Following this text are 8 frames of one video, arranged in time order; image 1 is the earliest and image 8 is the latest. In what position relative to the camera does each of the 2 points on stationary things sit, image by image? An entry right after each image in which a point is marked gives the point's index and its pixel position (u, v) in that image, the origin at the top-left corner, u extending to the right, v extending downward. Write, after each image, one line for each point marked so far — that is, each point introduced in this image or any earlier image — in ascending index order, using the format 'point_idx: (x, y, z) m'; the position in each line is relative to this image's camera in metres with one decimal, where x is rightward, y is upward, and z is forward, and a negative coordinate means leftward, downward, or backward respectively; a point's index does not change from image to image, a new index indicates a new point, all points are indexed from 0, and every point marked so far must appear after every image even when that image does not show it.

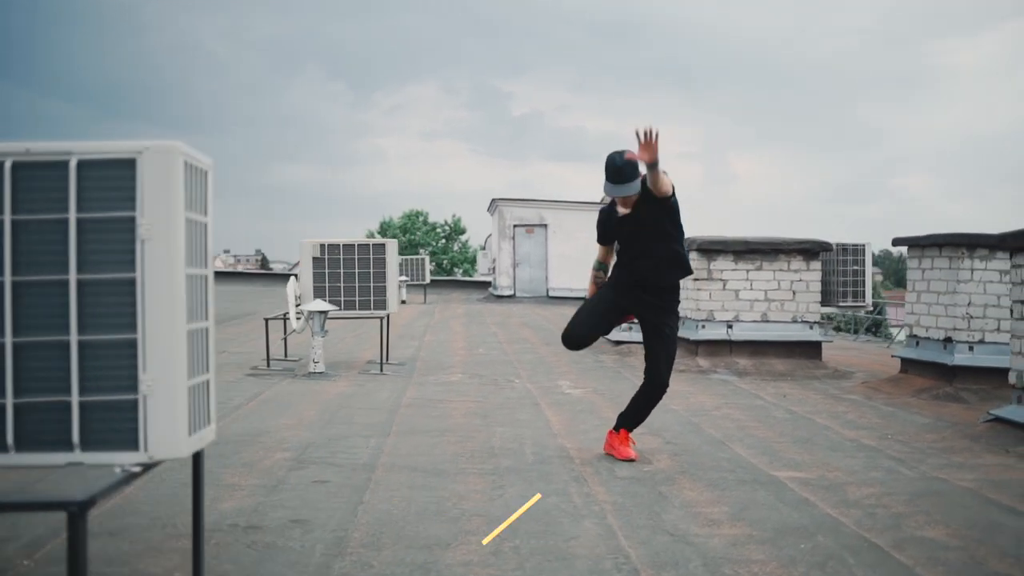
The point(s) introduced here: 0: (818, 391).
0: (+2.4, -0.8, +8.3) m
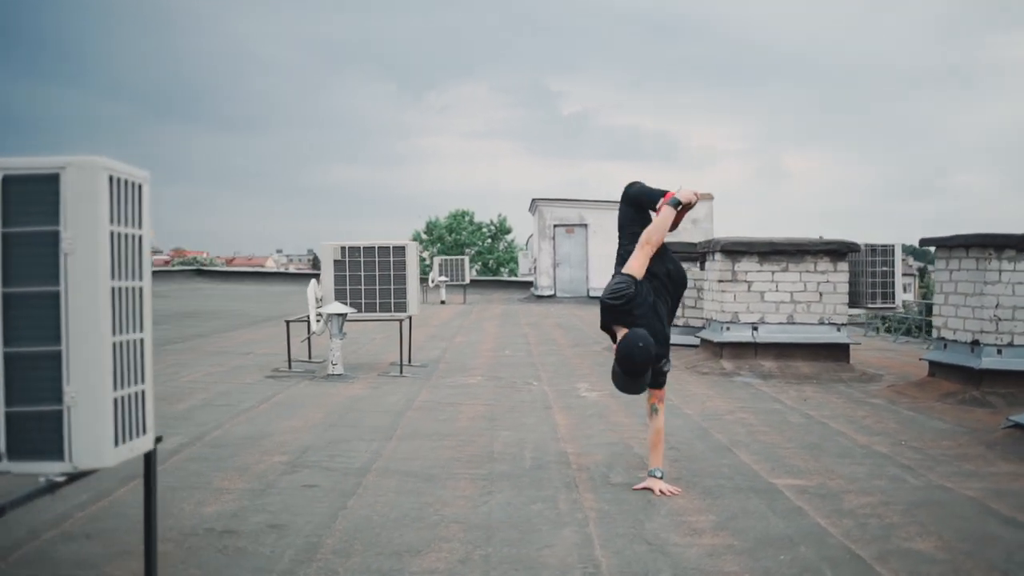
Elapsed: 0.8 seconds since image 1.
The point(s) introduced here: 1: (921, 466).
0: (+2.5, -0.8, +8.1) m
1: (+2.2, -0.9, +5.6) m
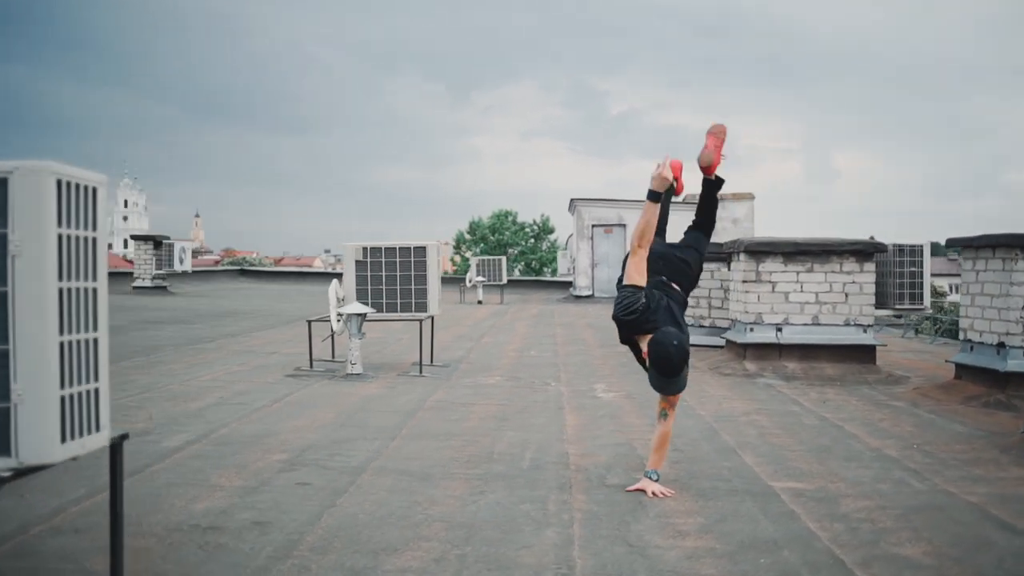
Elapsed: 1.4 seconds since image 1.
0: (+2.7, -0.8, +8.0) m
1: (+2.2, -0.9, +5.5) m
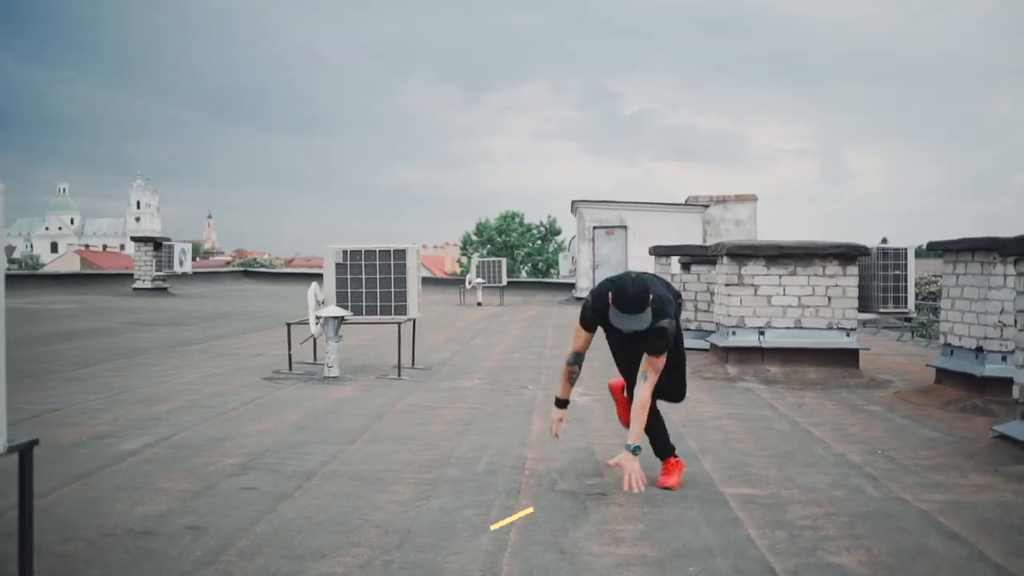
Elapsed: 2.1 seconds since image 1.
0: (+2.5, -0.9, +7.9) m
1: (+1.9, -1.0, +5.5) m
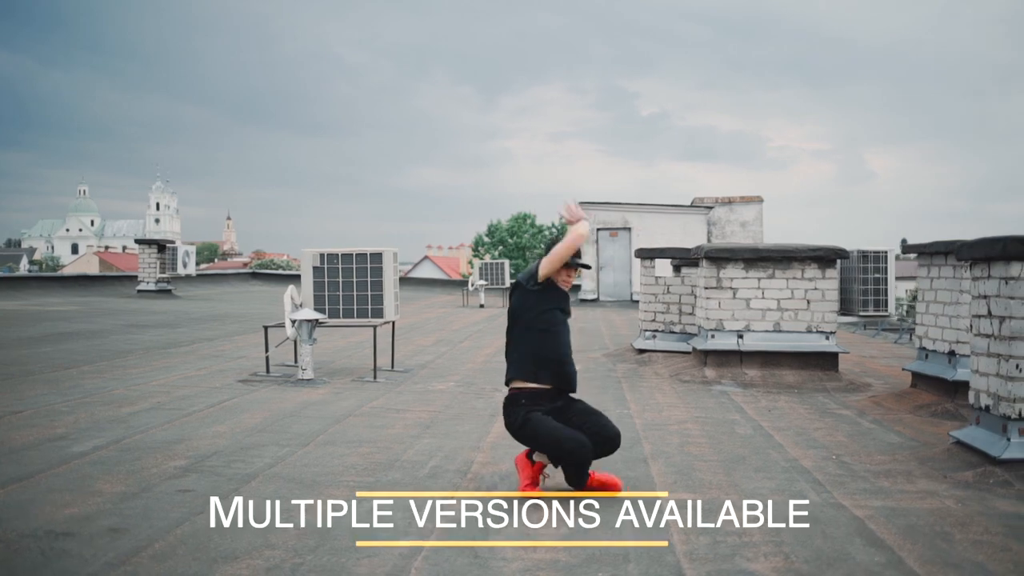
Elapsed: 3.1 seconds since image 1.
0: (+2.3, -0.9, +7.9) m
1: (+1.7, -1.0, +5.4) m
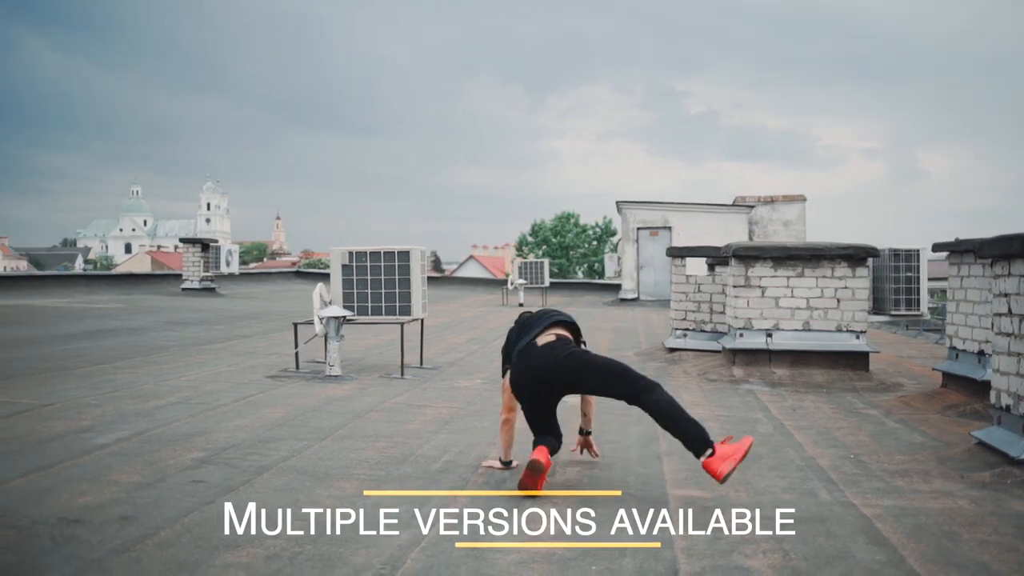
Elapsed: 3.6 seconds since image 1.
0: (+2.4, -0.9, +7.8) m
1: (+1.7, -1.0, +5.4) m
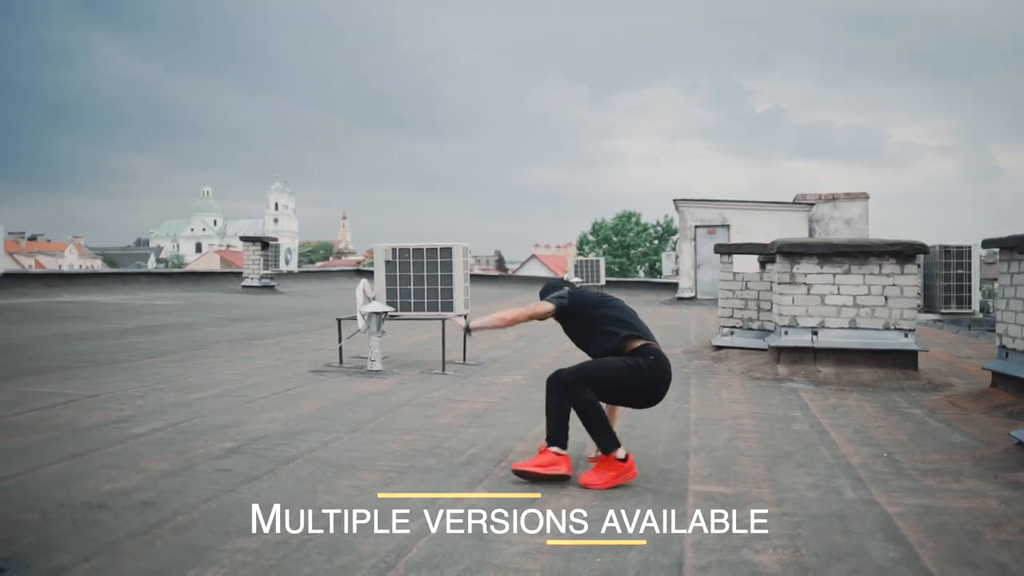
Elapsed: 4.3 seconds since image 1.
0: (+2.7, -0.8, +7.7) m
1: (+1.8, -1.0, +5.3) m
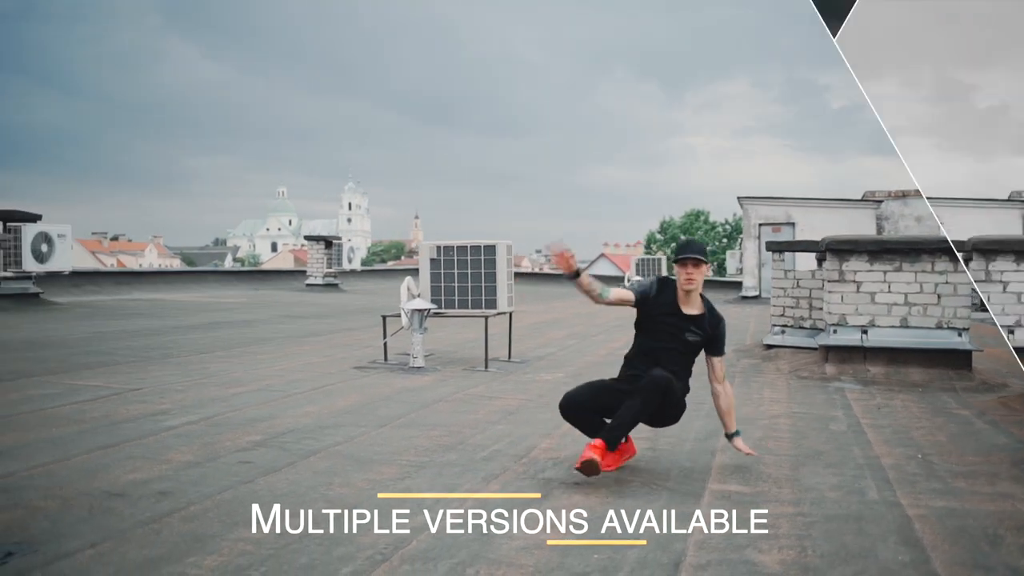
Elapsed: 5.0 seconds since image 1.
0: (+3.0, -0.8, +7.5) m
1: (+1.9, -0.9, +5.2) m
